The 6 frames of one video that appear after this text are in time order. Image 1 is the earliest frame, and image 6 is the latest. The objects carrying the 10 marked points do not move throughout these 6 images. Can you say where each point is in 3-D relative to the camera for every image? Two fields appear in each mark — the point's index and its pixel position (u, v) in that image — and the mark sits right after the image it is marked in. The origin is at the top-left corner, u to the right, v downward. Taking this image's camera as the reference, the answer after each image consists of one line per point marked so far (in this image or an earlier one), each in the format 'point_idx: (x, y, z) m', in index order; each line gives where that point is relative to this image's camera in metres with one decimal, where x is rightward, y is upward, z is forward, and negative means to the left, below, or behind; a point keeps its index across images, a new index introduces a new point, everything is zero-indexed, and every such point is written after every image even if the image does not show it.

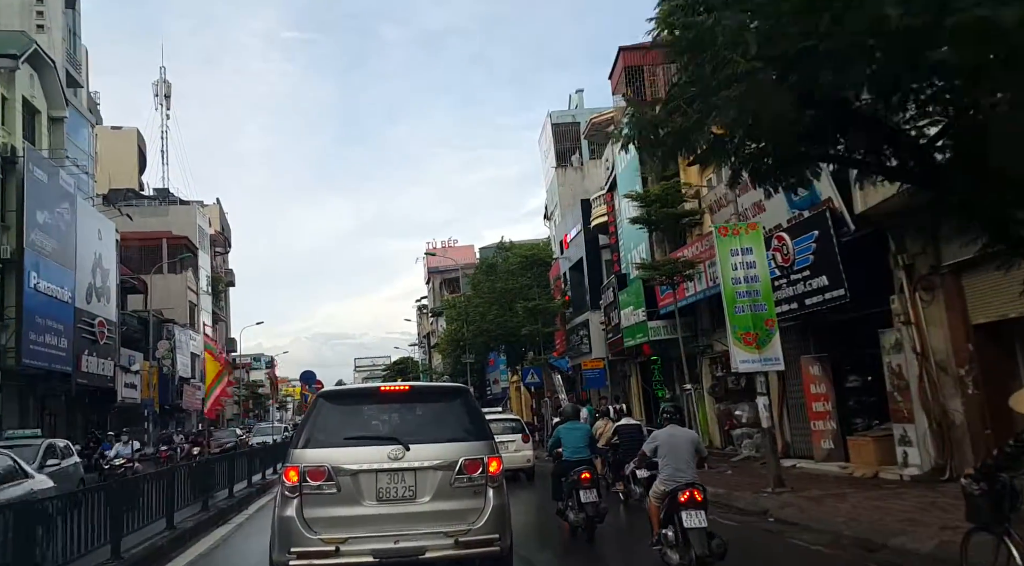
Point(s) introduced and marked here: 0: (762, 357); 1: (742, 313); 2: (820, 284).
0: (+3.8, -1.1, +11.8) m
1: (+3.5, -0.5, +11.9) m
2: (+5.0, 0.0, +12.8) m
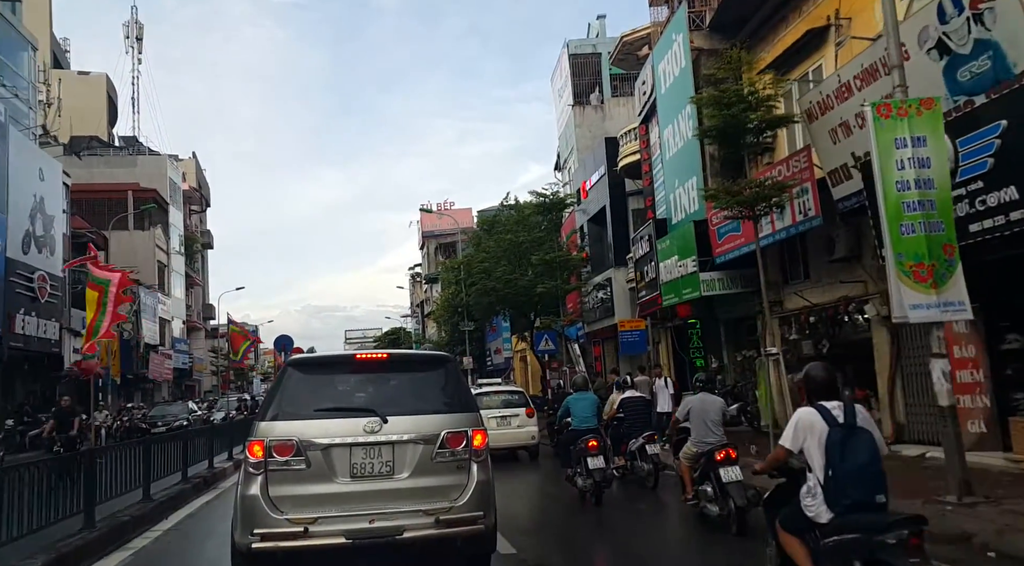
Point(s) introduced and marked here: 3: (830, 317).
0: (+4.3, -0.2, +7.8) m
1: (+4.0, +0.5, +7.9) m
2: (+5.6, +0.9, +8.8) m
3: (+5.9, -0.6, +14.3) m
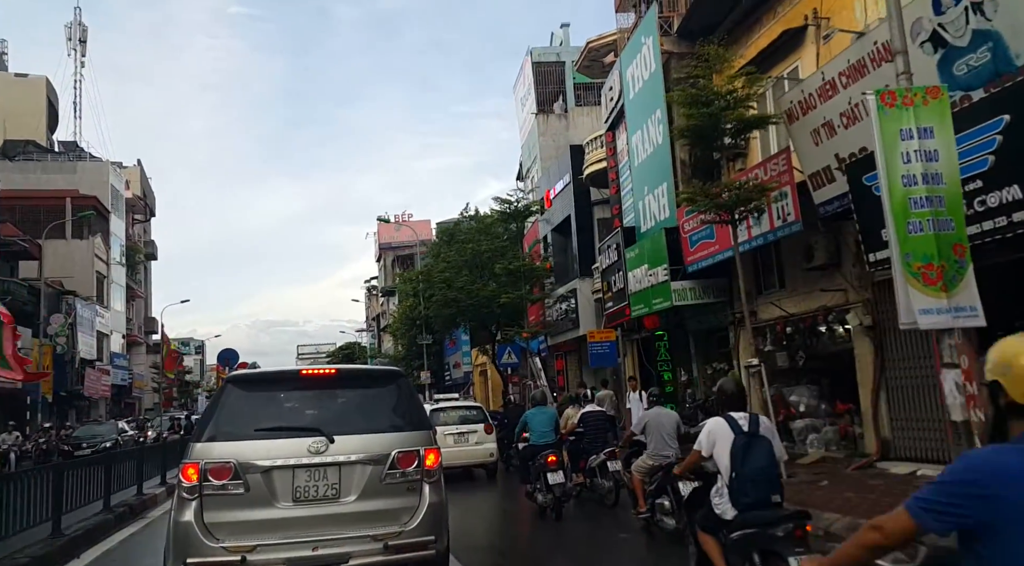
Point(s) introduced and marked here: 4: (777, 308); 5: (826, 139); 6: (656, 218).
0: (+4.0, -0.2, +7.2) m
1: (+3.8, +0.5, +7.3) m
2: (+5.3, +0.9, +8.3) m
3: (+5.2, -0.8, +13.8) m
4: (+5.0, -0.5, +14.7) m
5: (+4.6, +2.1, +11.4) m
6: (+3.3, +1.5, +17.9) m
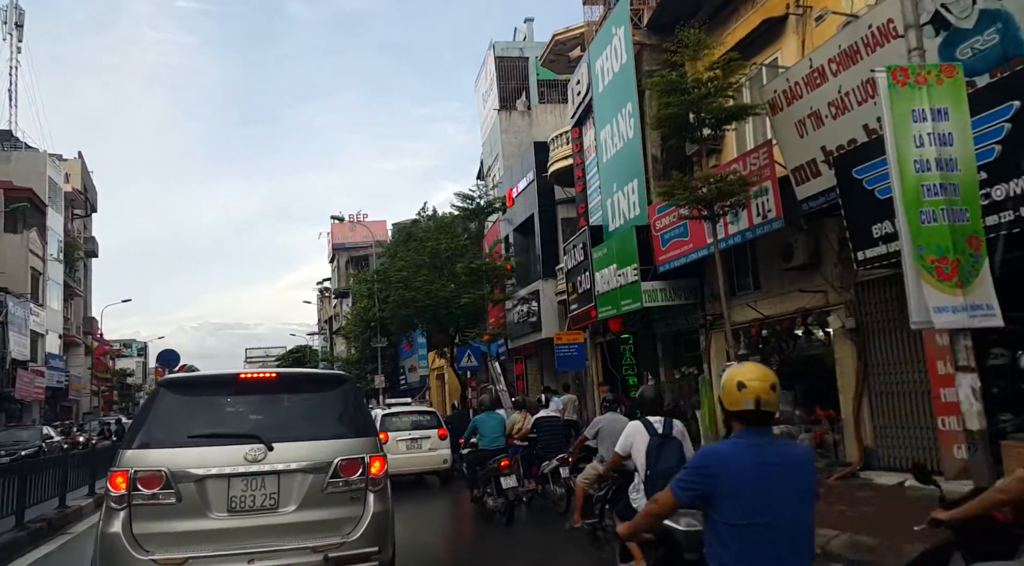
0: (+3.8, -0.2, +6.5) m
1: (+3.6, +0.5, +6.6) m
2: (+5.0, +0.9, +7.7) m
3: (+4.6, -0.8, +13.2) m
4: (+4.4, -0.5, +14.1) m
5: (+4.2, +2.1, +10.8) m
6: (+2.5, +1.5, +17.2) m
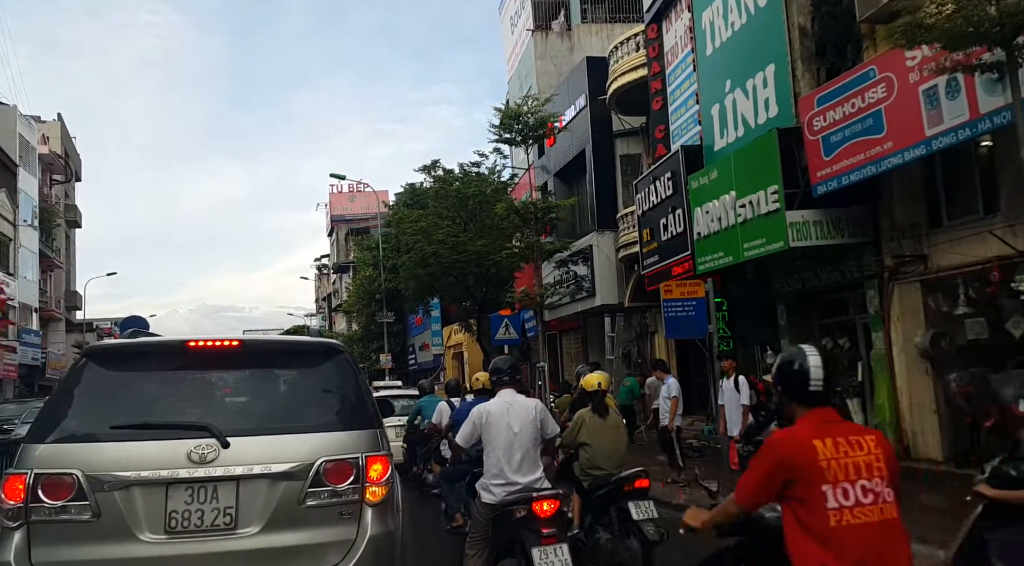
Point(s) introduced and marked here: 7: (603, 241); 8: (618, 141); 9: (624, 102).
0: (+5.0, +0.6, +1.5) m
1: (+4.7, +1.3, +1.6) m
2: (+6.2, +1.7, +2.7) m
3: (+5.8, +0.1, +8.2) m
4: (+5.5, +0.4, +9.1) m
5: (+5.3, +3.0, +5.7) m
6: (+3.6, +2.5, +12.1) m
7: (+2.2, +1.0, +18.9) m
8: (+2.6, +3.5, +19.3) m
9: (+2.6, +4.2, +18.0) m
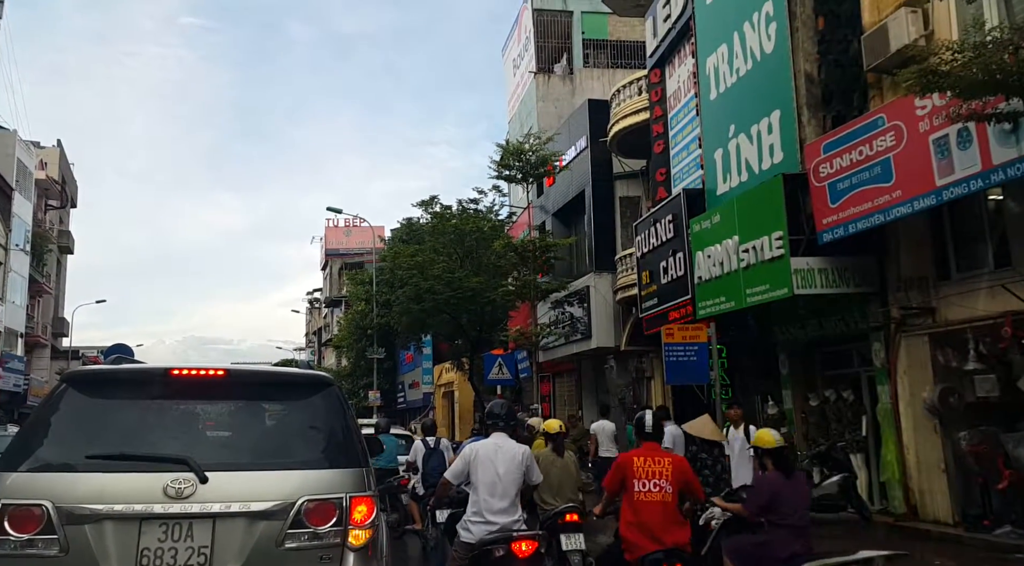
0: (+5.1, +0.4, +1.3) m
1: (+4.8, +1.1, +1.4) m
2: (+6.3, +1.4, +2.5) m
3: (+5.8, -0.5, +8.0) m
4: (+5.5, -0.2, +8.9) m
5: (+5.4, +2.5, +5.7) m
6: (+3.7, +1.8, +12.0) m
7: (+2.1, 0.0, +18.6) m
8: (+2.6, +2.4, +19.2) m
9: (+2.7, +3.2, +18.0) m
